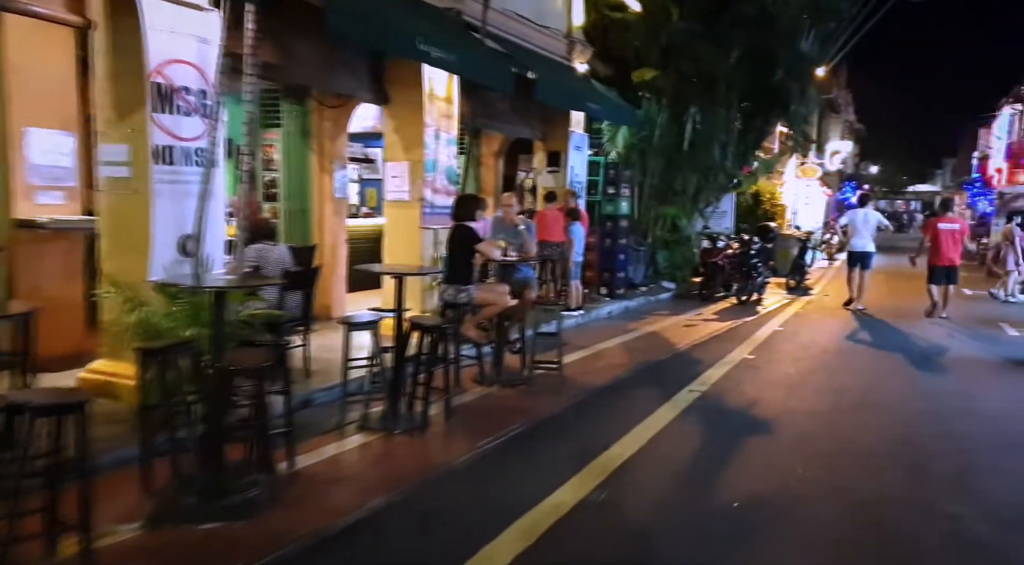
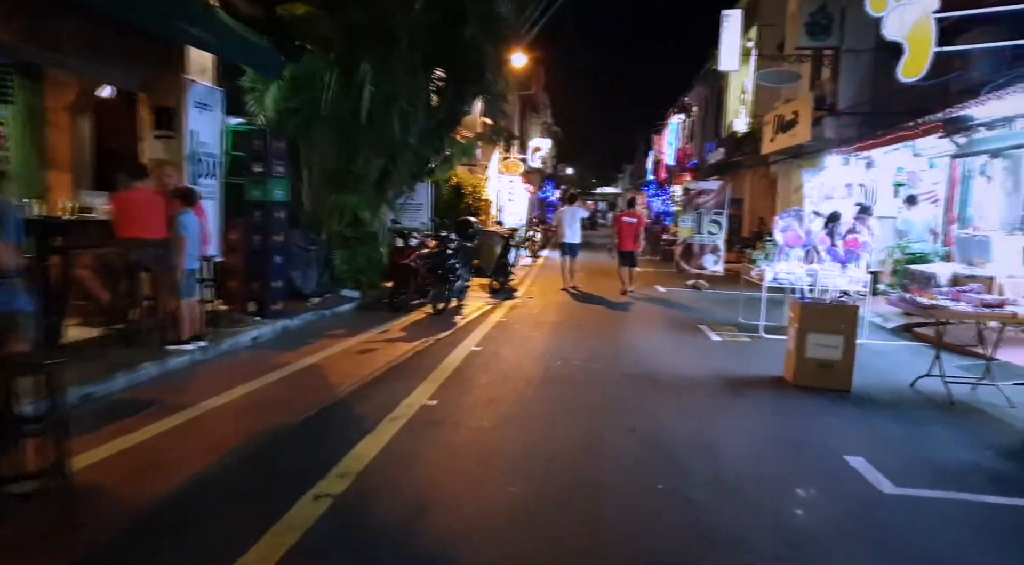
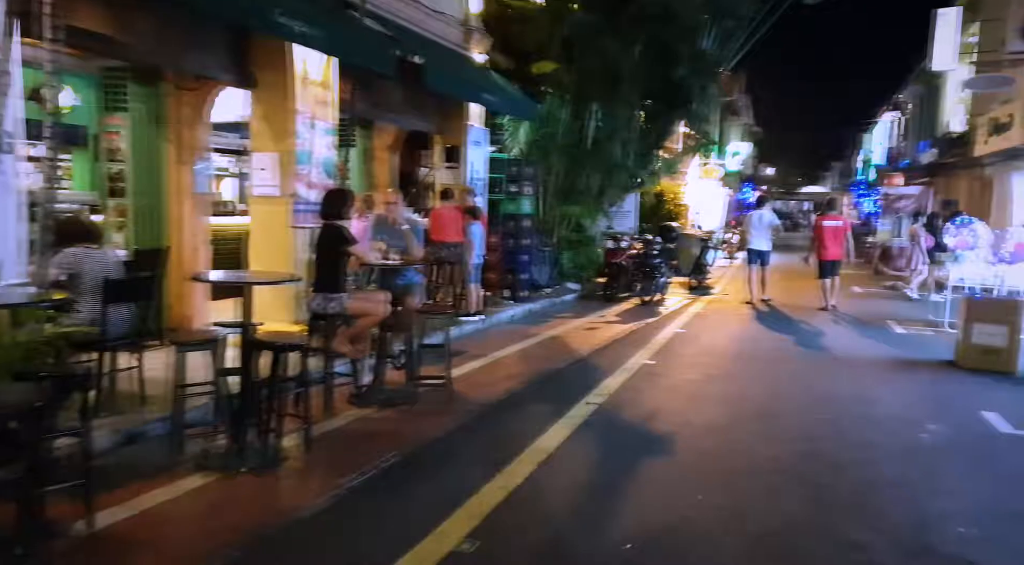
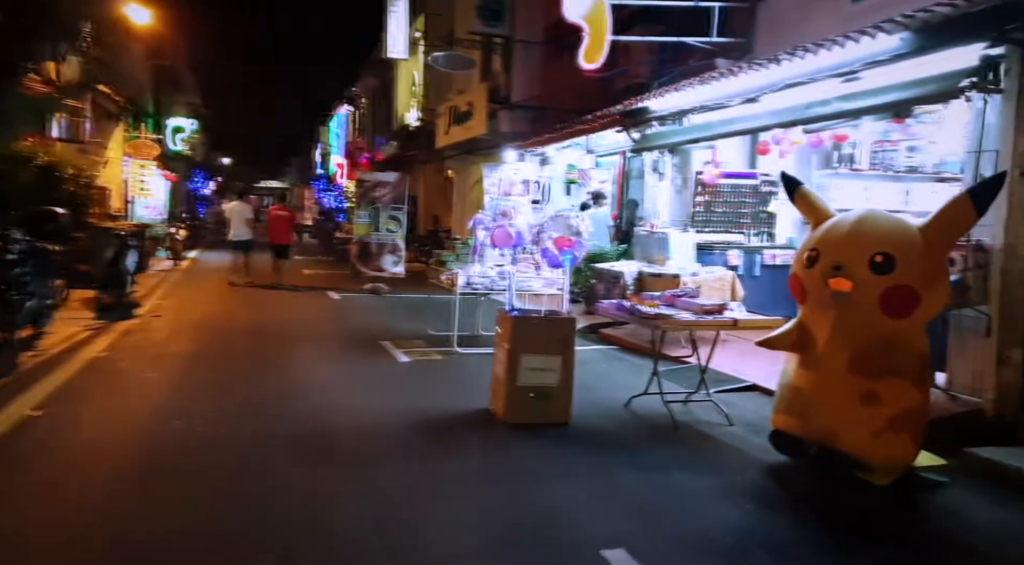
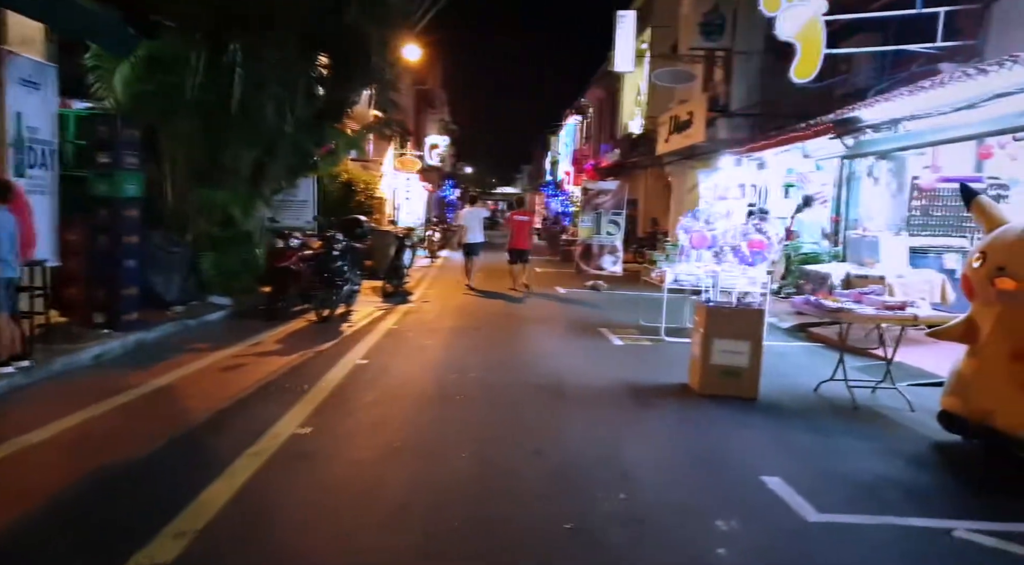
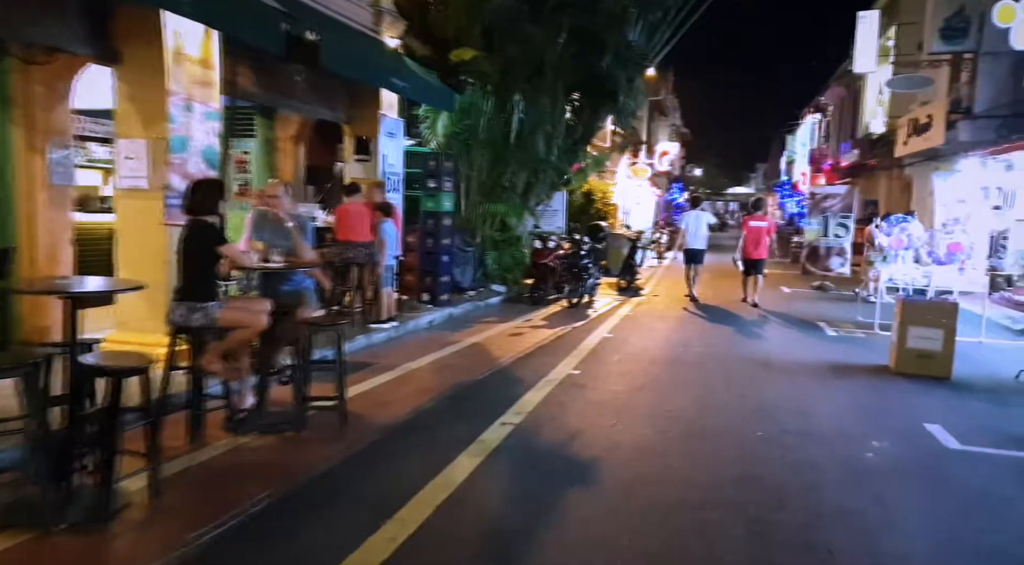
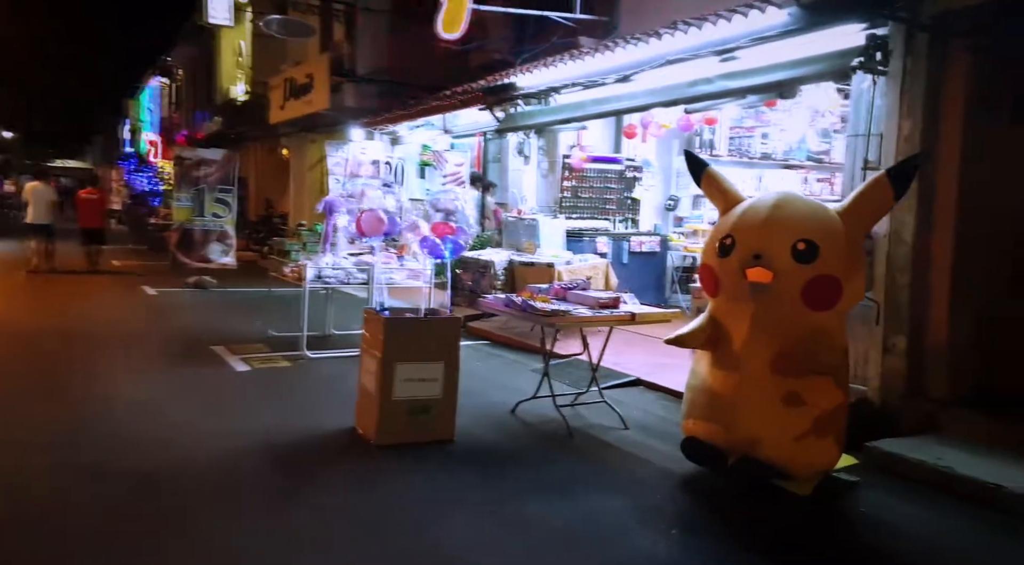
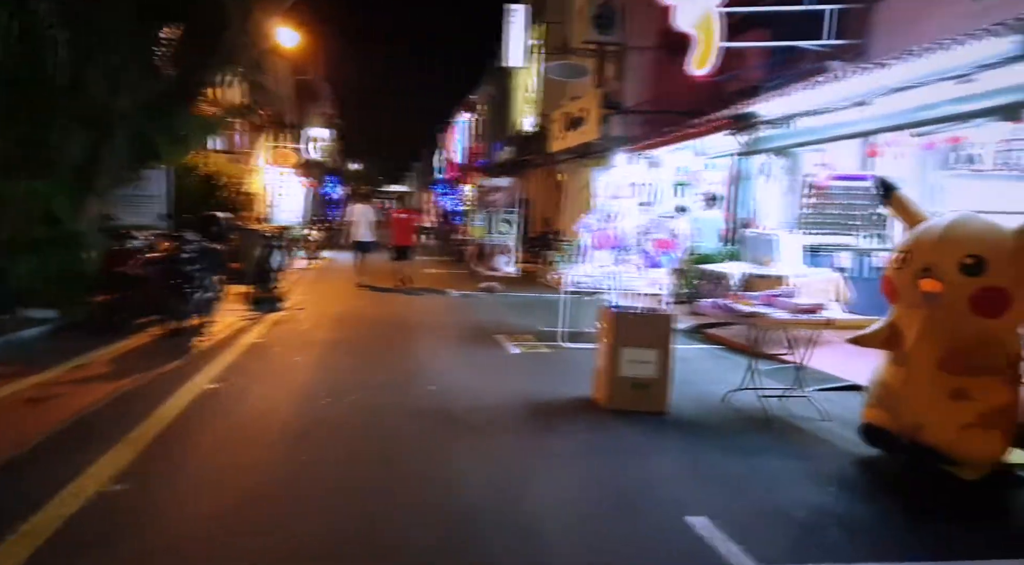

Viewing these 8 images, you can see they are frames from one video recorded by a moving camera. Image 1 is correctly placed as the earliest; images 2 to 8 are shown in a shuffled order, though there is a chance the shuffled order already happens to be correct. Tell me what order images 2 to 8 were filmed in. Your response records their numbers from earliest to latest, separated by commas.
3, 6, 2, 5, 8, 4, 7
